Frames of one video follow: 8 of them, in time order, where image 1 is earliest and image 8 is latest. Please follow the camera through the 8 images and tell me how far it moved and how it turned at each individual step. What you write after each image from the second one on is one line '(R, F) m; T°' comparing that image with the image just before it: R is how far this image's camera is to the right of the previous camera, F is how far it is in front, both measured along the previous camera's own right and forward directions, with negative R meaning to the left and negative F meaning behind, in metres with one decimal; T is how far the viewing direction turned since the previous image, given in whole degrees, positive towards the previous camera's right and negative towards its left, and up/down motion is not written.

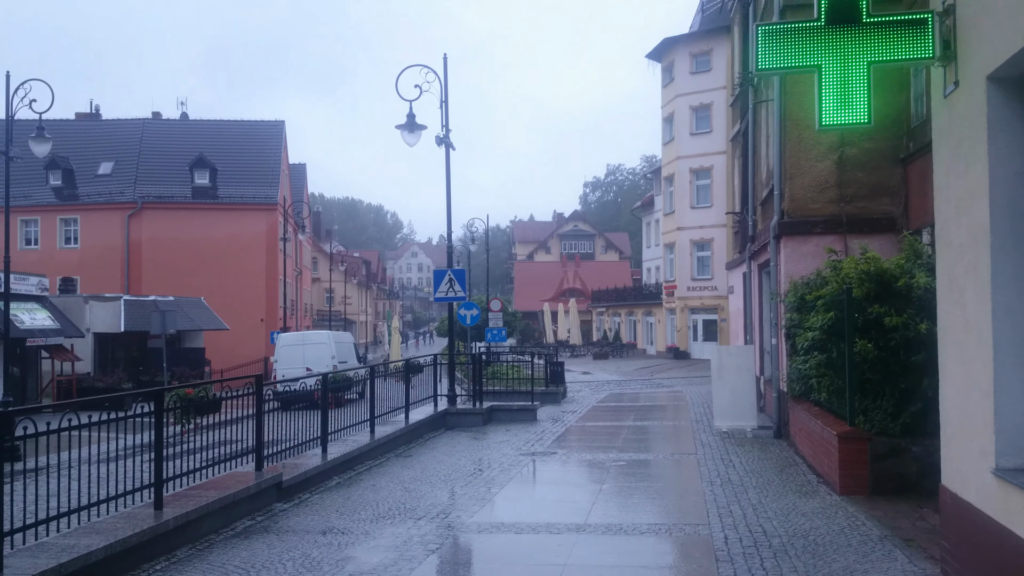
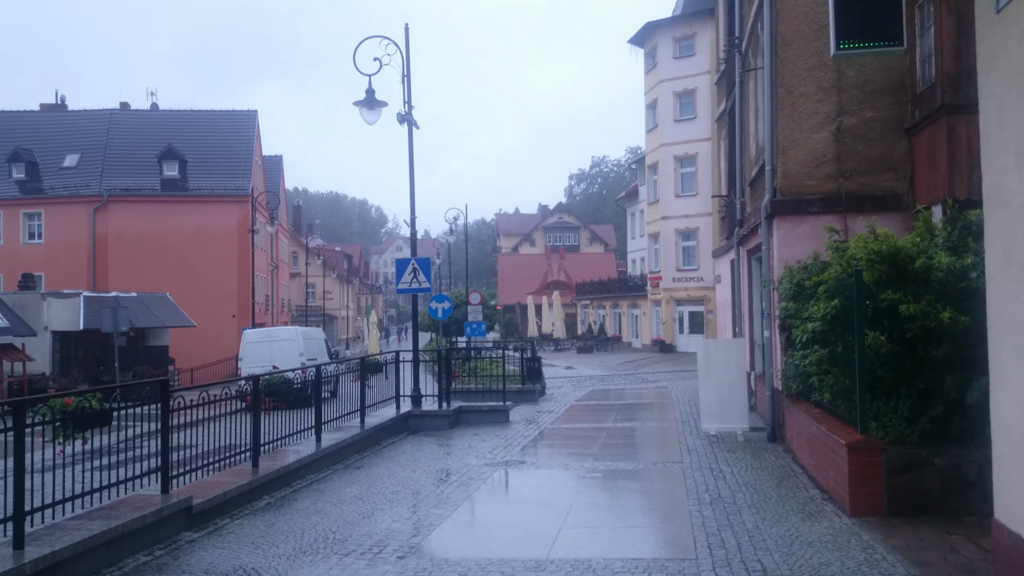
(+0.3, +1.4) m; +1°
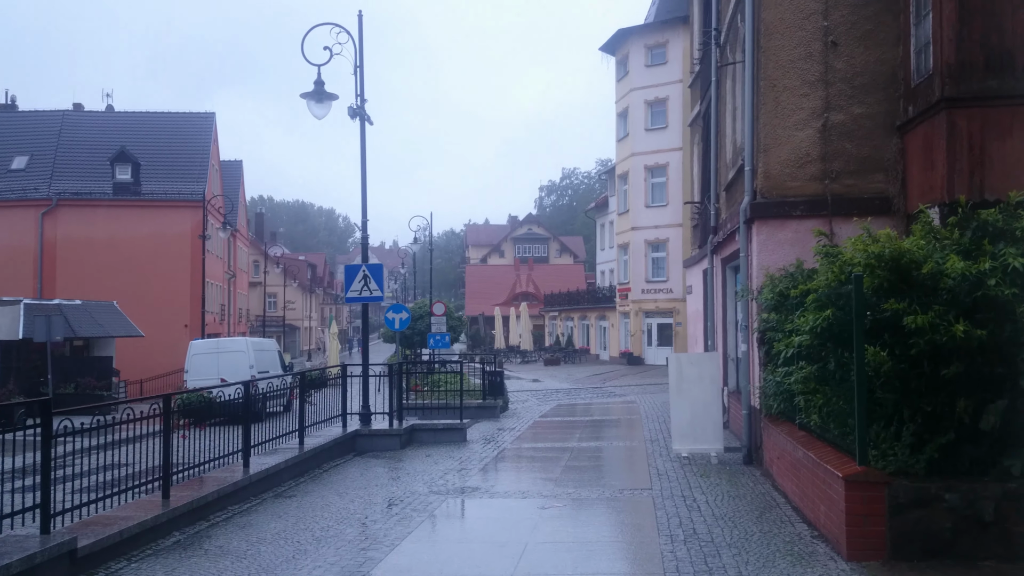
(+0.2, +1.1) m; +2°
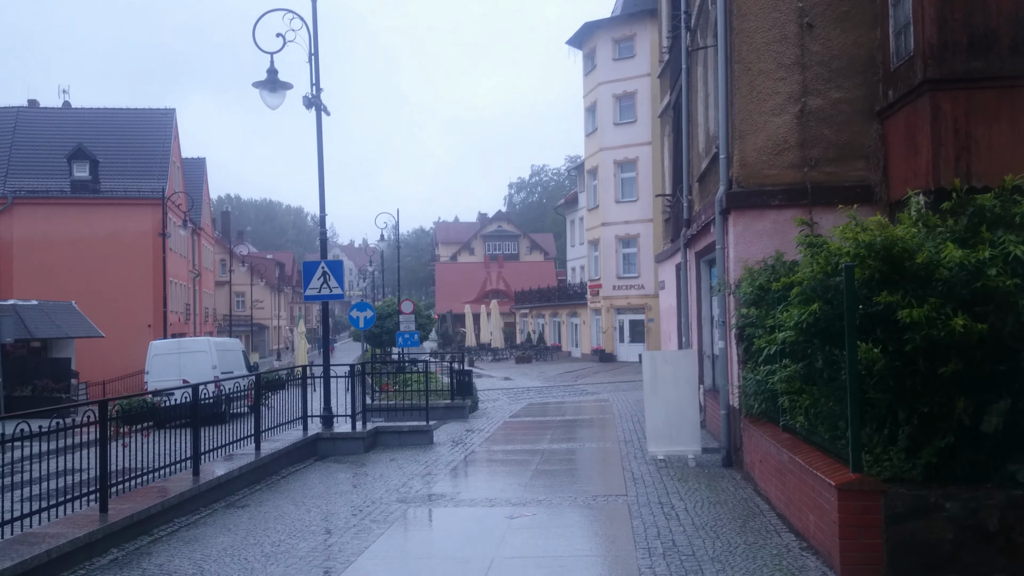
(+0.1, +0.6) m; +2°
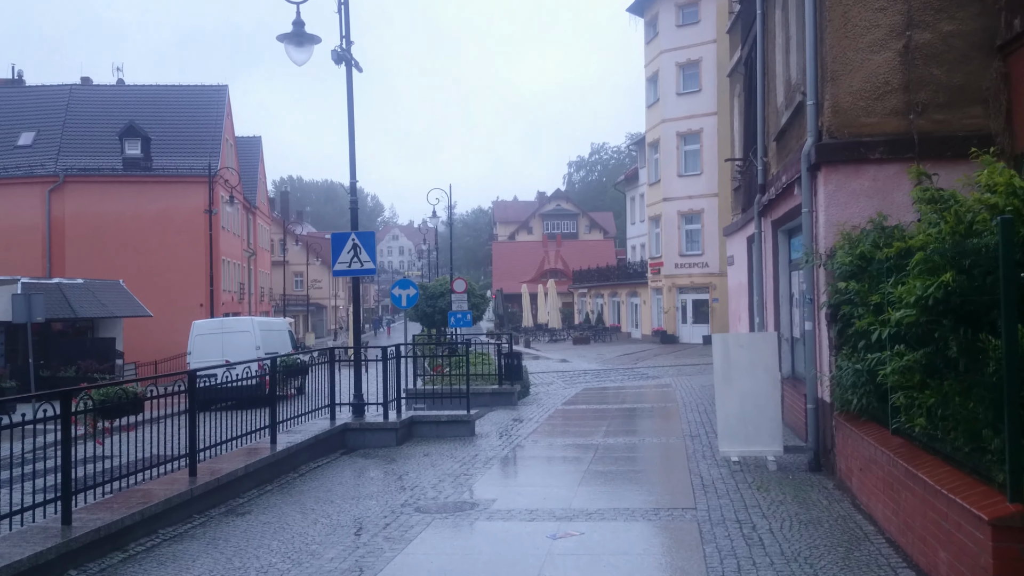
(+0.1, +1.5) m; -4°
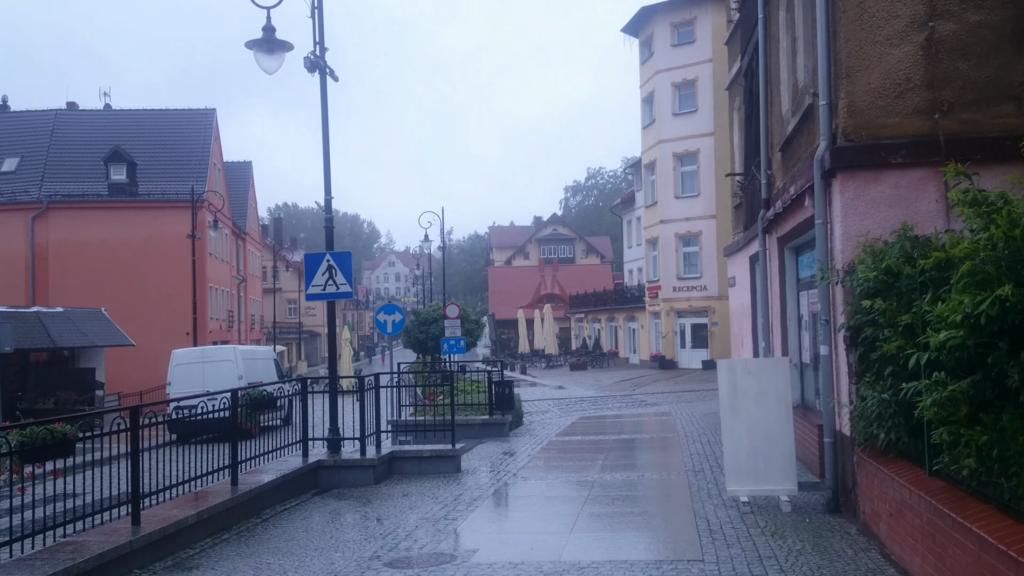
(+0.1, +0.9) m; 0°
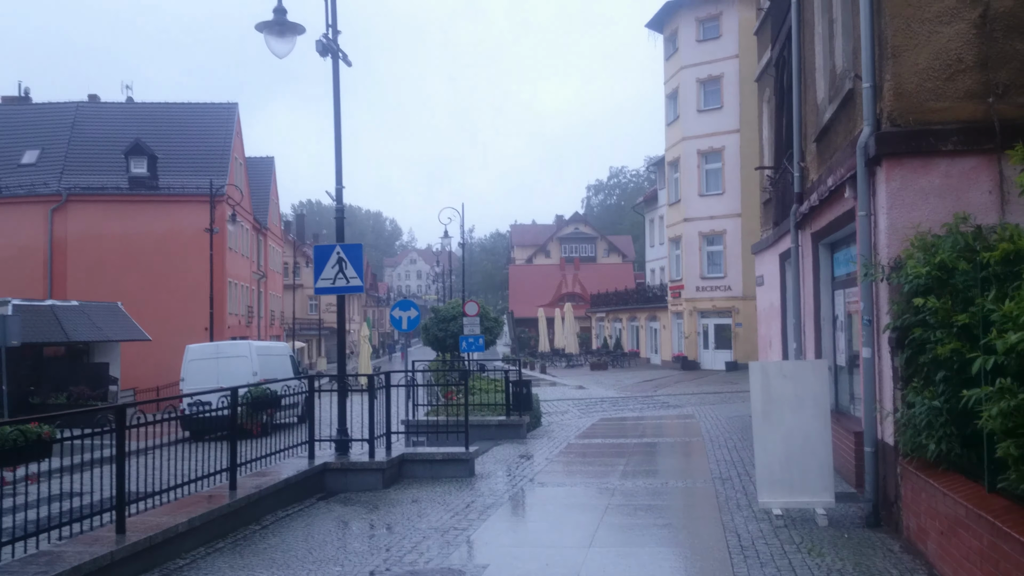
(0.0, +0.6) m; -1°
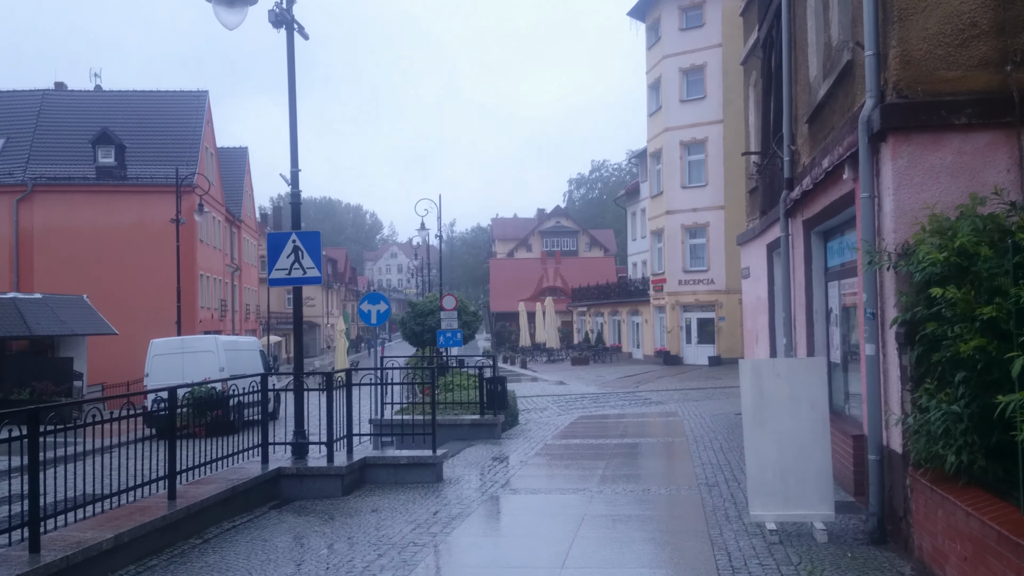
(+0.1, +0.8) m; +1°
